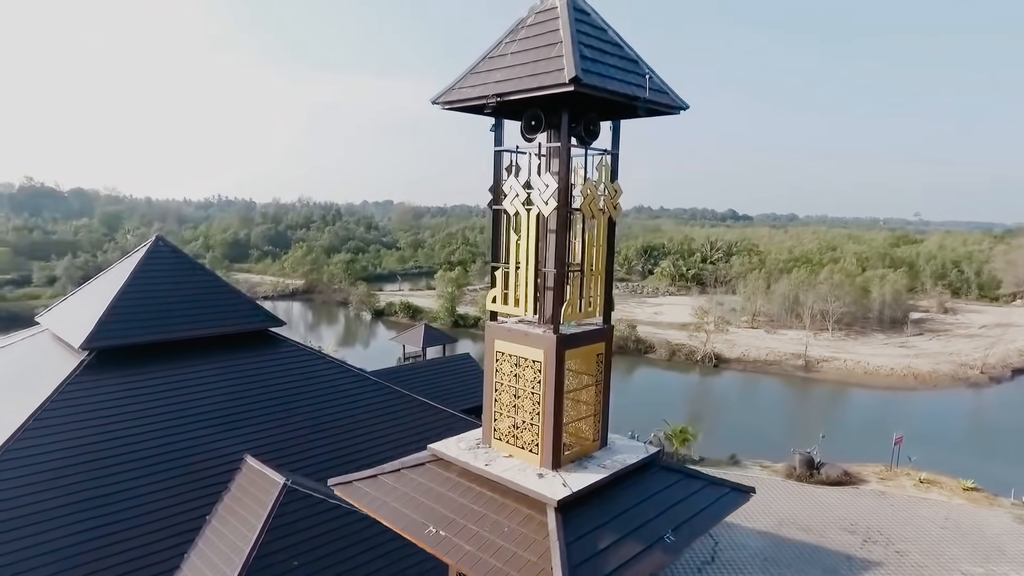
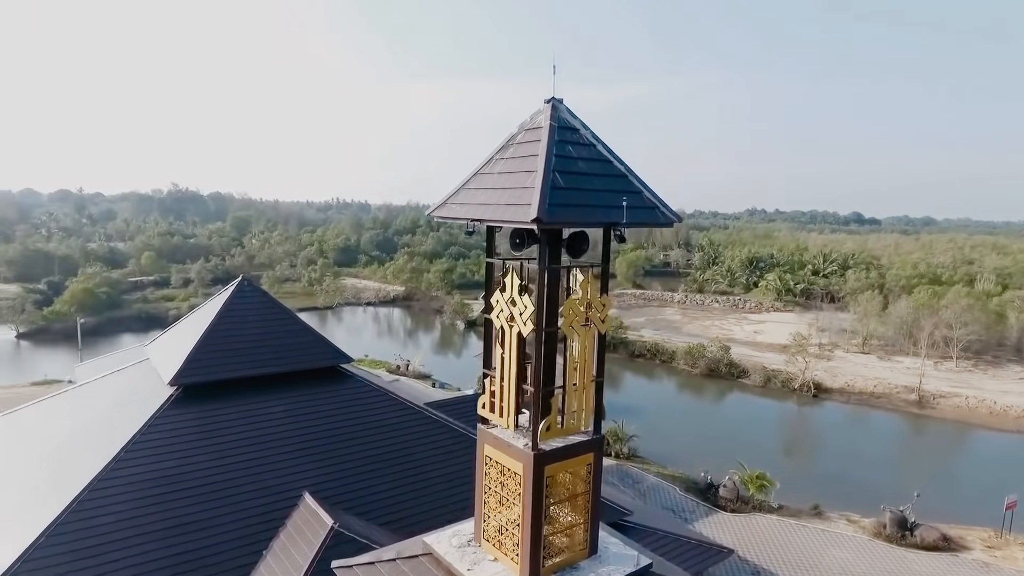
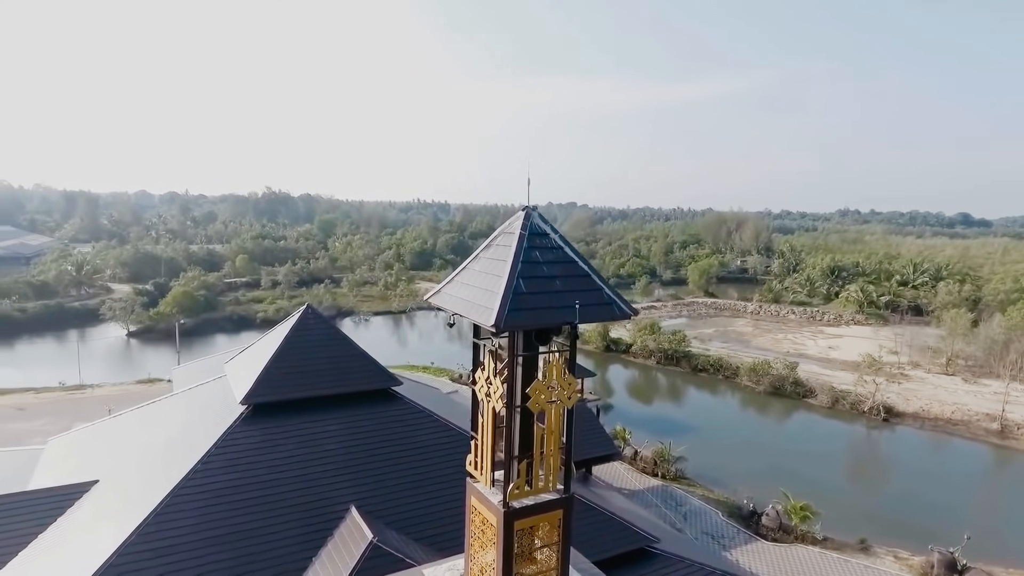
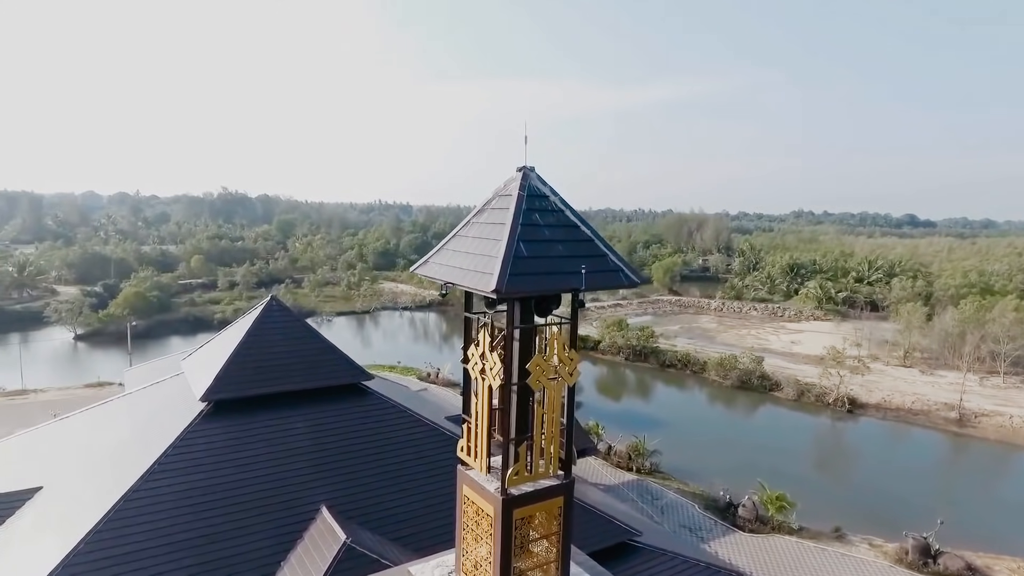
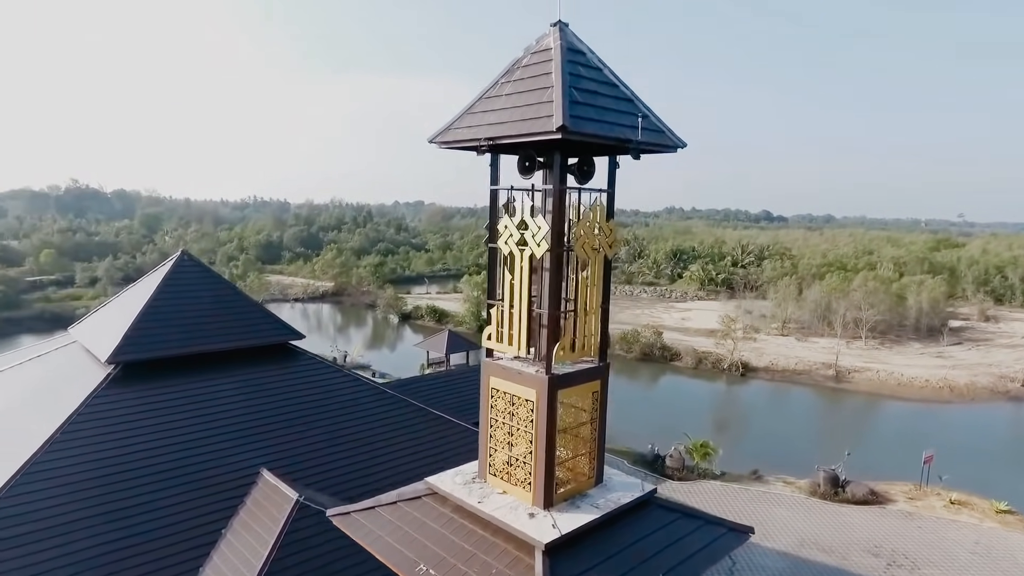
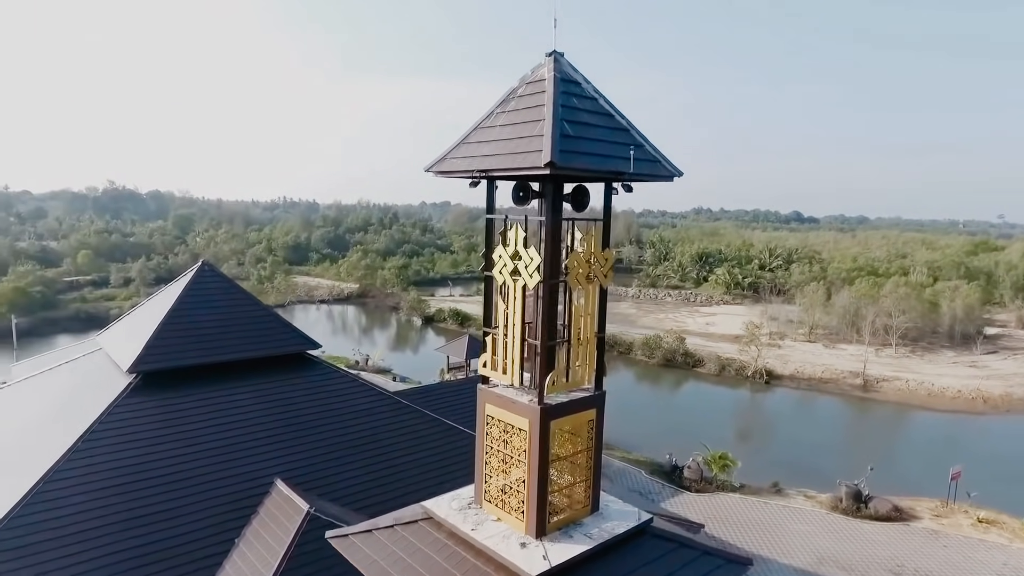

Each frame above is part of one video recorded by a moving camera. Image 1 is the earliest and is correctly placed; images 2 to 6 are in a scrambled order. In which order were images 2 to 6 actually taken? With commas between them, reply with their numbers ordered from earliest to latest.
5, 6, 2, 4, 3
